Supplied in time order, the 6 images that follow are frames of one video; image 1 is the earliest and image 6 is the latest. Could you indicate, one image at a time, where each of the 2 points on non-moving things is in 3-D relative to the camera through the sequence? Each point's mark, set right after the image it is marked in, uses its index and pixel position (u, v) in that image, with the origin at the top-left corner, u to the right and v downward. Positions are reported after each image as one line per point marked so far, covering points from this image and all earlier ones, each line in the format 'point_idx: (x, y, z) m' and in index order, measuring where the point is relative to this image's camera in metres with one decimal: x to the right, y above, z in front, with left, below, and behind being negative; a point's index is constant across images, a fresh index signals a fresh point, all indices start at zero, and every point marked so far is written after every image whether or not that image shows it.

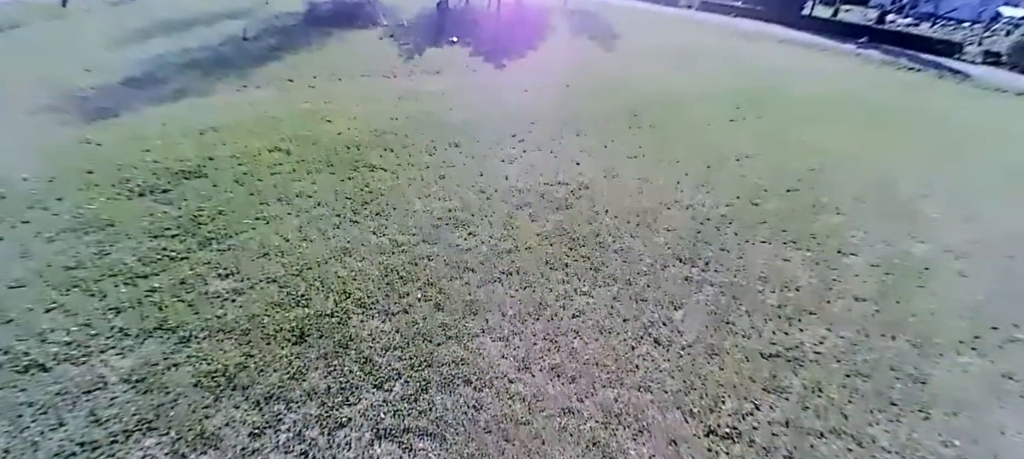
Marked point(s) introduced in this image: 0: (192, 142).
0: (-3.6, +1.0, +4.2) m
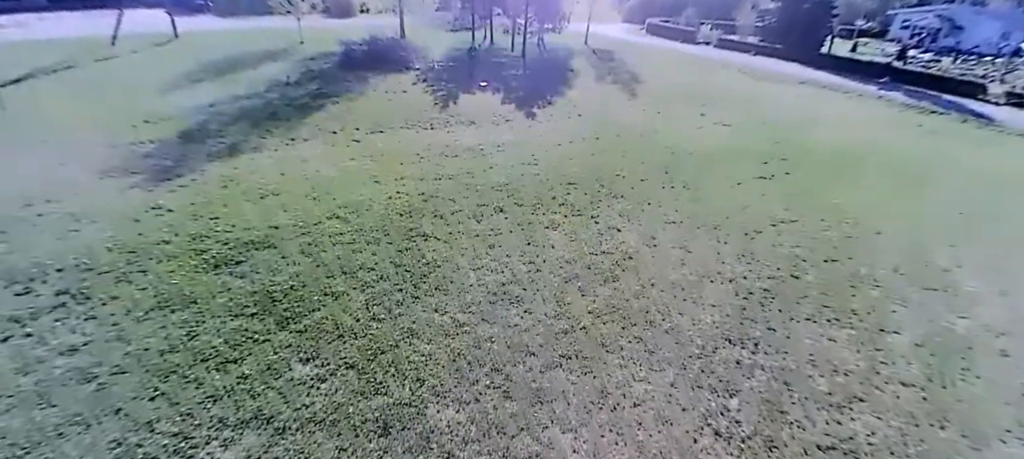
0: (-3.0, +0.3, +4.5) m
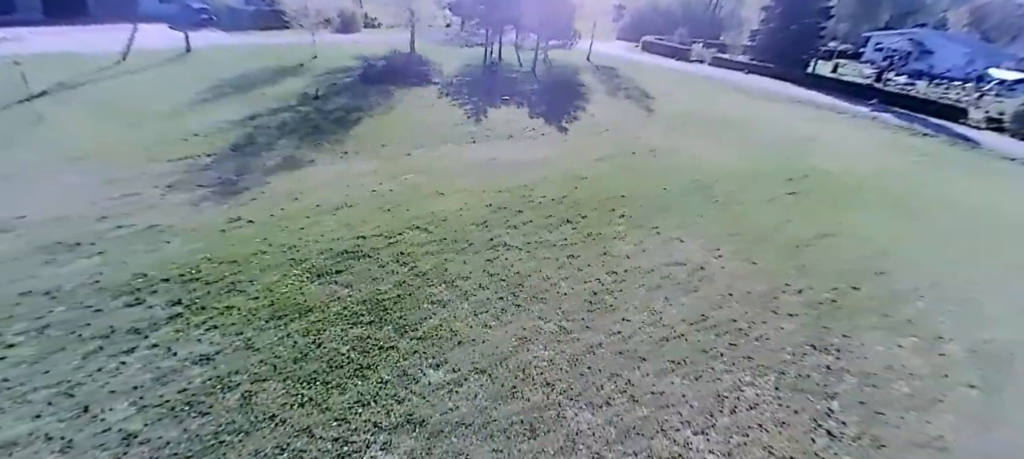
0: (-2.1, +0.1, +4.5) m
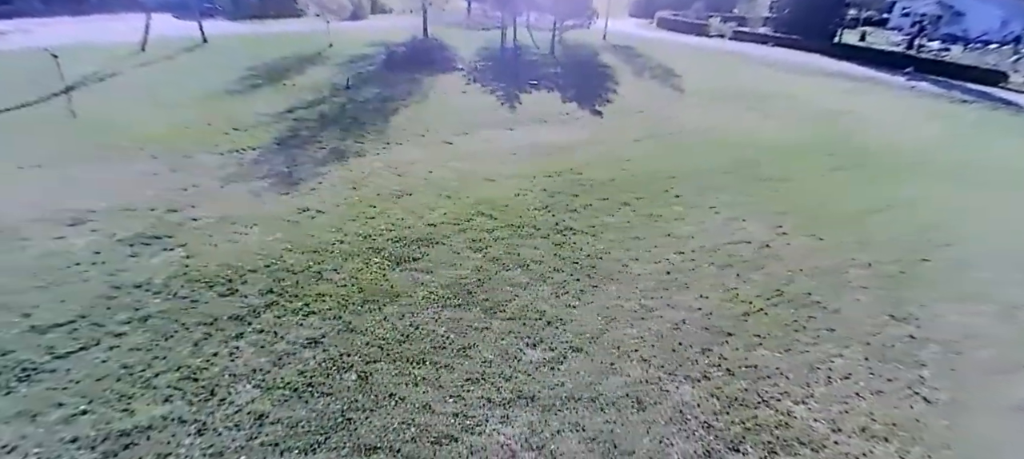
0: (-1.4, +0.3, +4.6) m
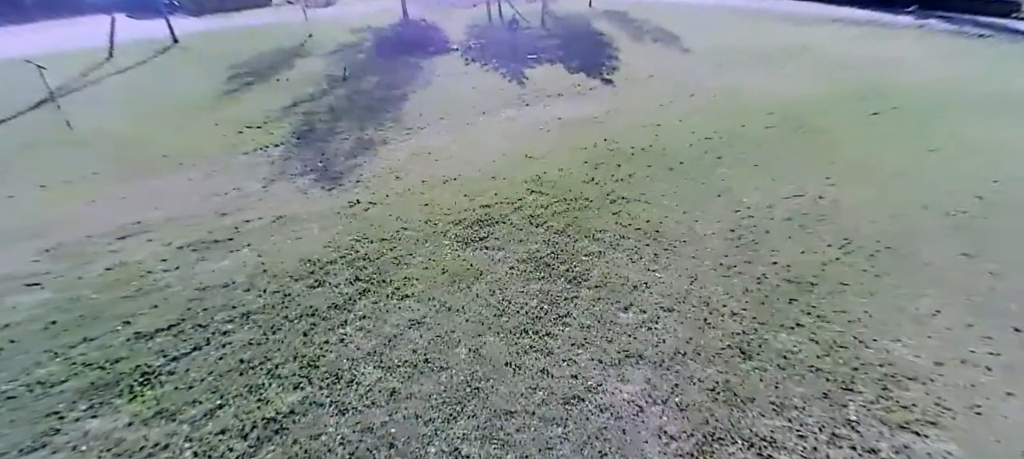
0: (-0.8, +0.5, +4.5) m
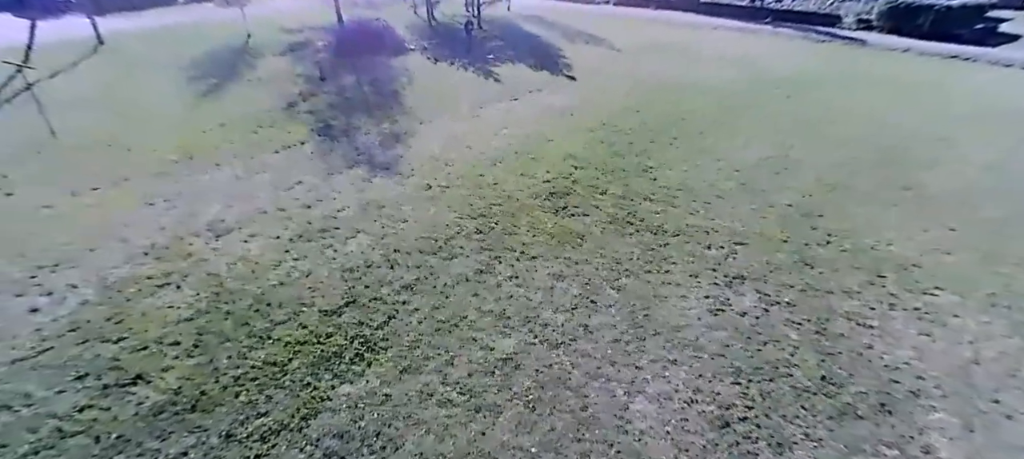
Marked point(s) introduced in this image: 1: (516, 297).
0: (-0.1, +0.8, +4.9) m
1: (0.0, -0.6, +3.0) m
